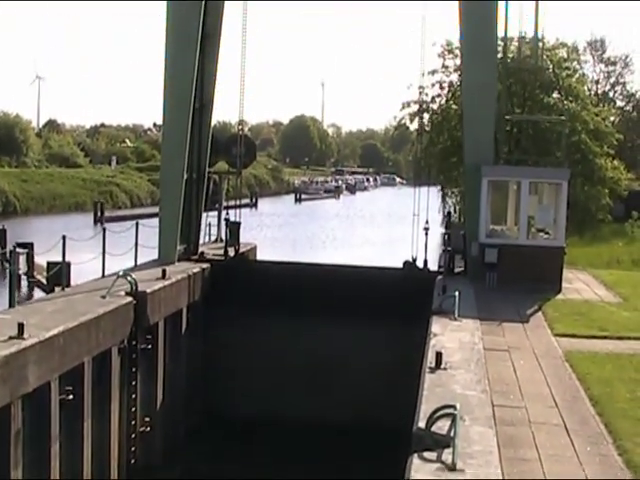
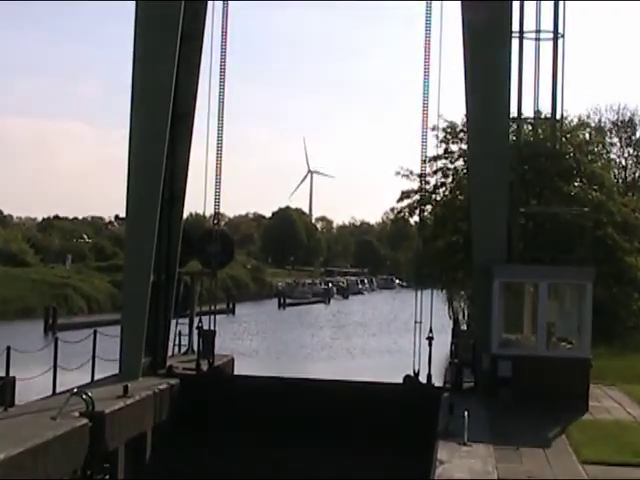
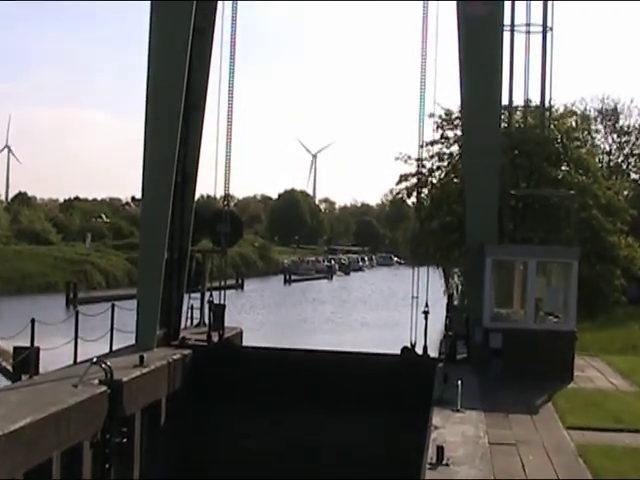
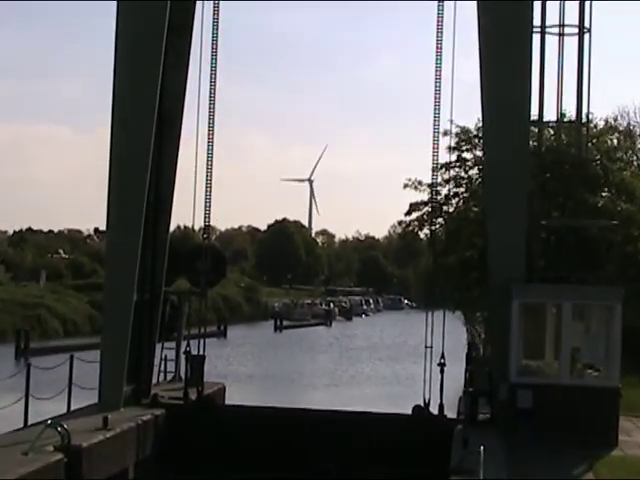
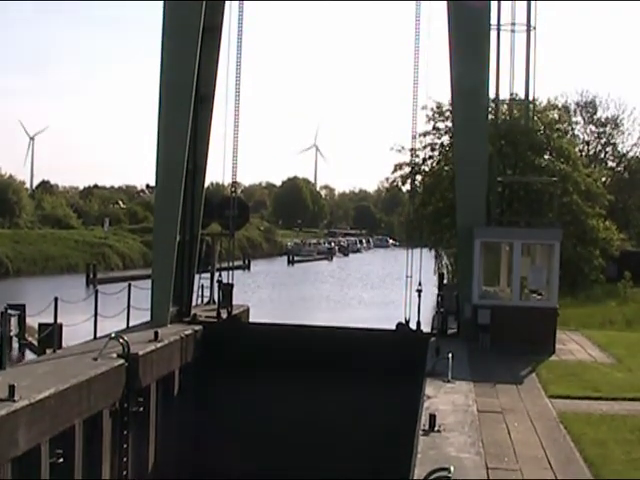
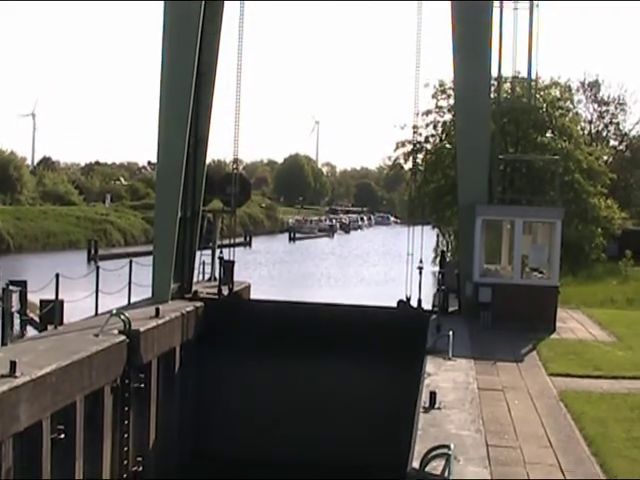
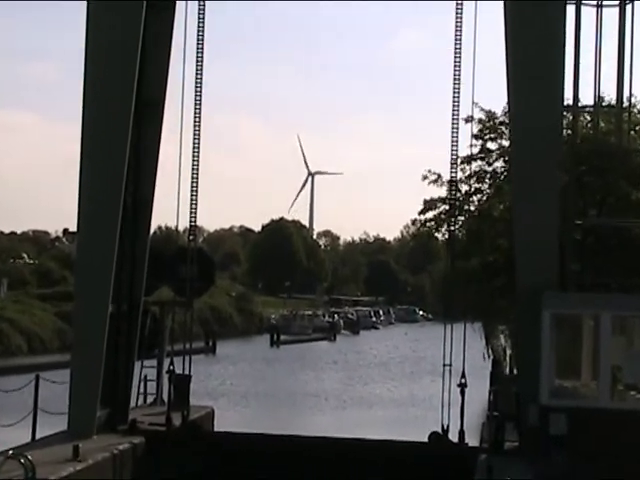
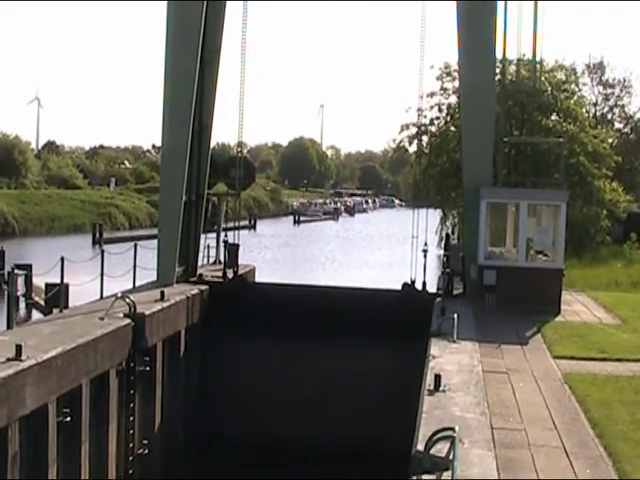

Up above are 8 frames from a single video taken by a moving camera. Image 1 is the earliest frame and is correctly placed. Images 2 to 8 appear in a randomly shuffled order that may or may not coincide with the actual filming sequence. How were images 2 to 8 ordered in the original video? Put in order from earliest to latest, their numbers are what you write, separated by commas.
8, 6, 5, 3, 2, 4, 7
